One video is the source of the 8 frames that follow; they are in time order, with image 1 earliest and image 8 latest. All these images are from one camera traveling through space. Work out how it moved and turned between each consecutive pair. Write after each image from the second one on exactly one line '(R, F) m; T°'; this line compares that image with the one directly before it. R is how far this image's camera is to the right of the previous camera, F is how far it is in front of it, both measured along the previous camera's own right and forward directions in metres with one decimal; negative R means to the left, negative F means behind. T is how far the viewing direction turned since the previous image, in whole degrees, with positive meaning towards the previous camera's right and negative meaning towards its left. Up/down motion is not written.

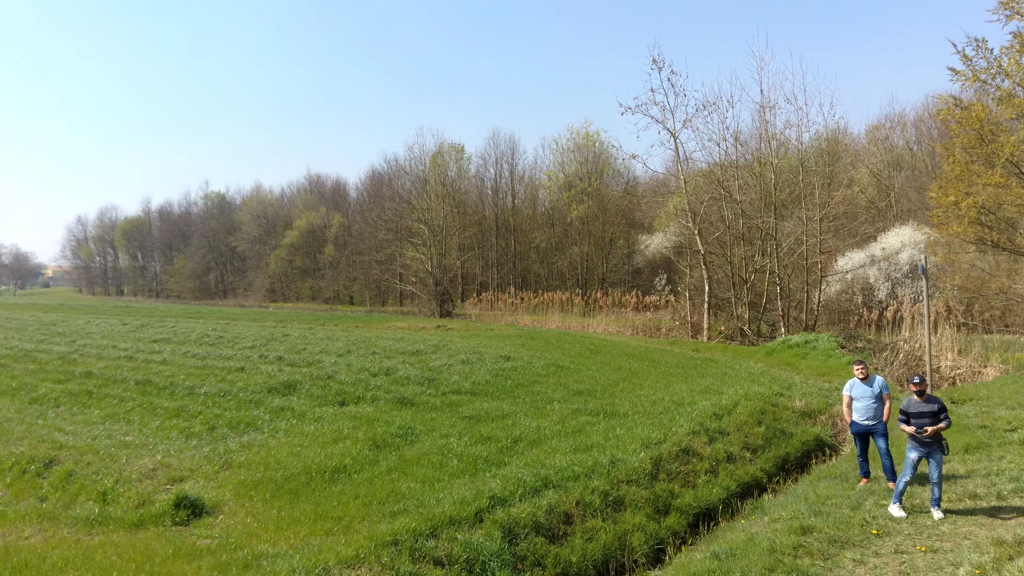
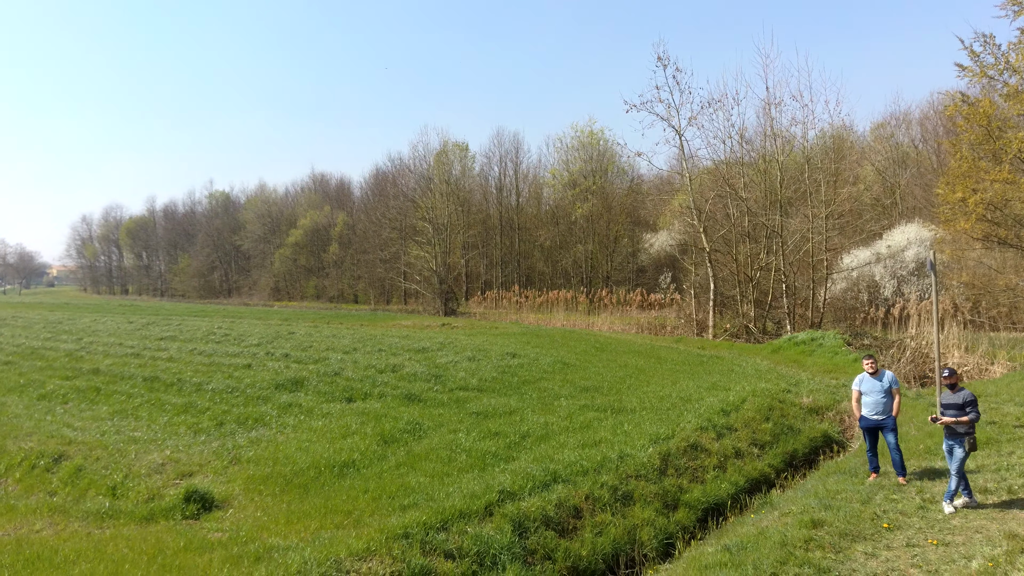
(-0.1, 0.0) m; 0°
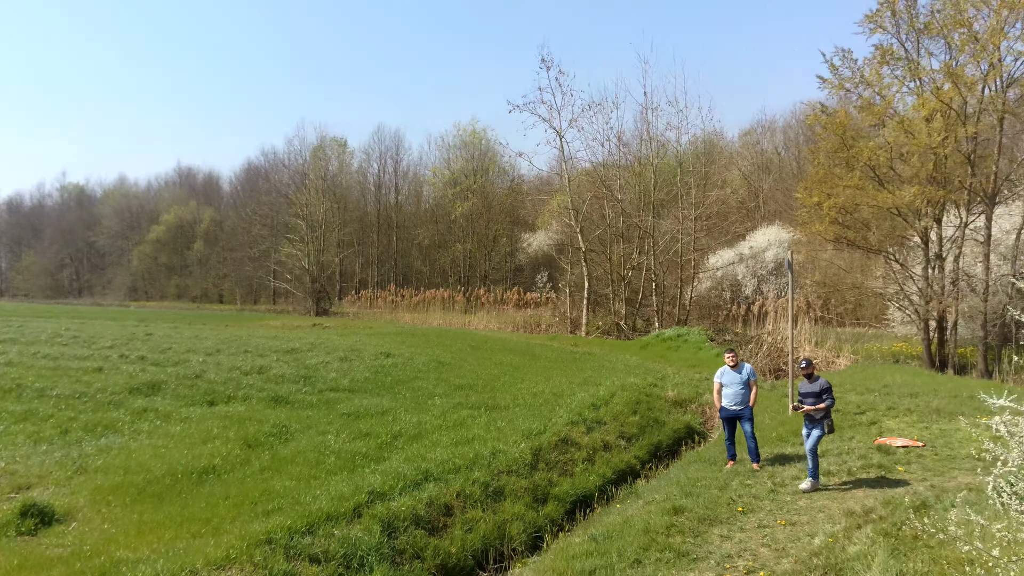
(+0.1, 0.0) m; +9°
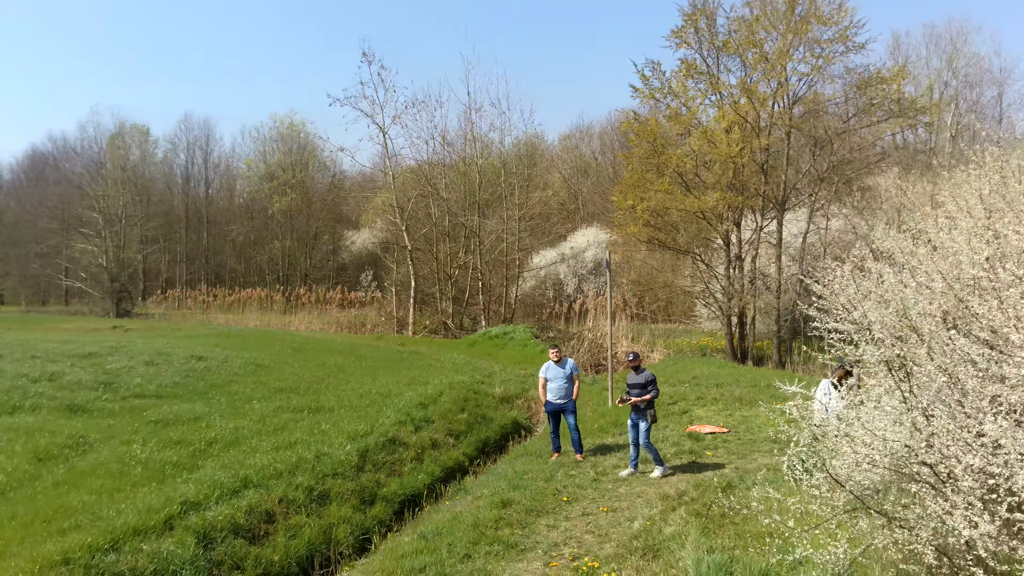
(0.0, +0.1) m; +12°
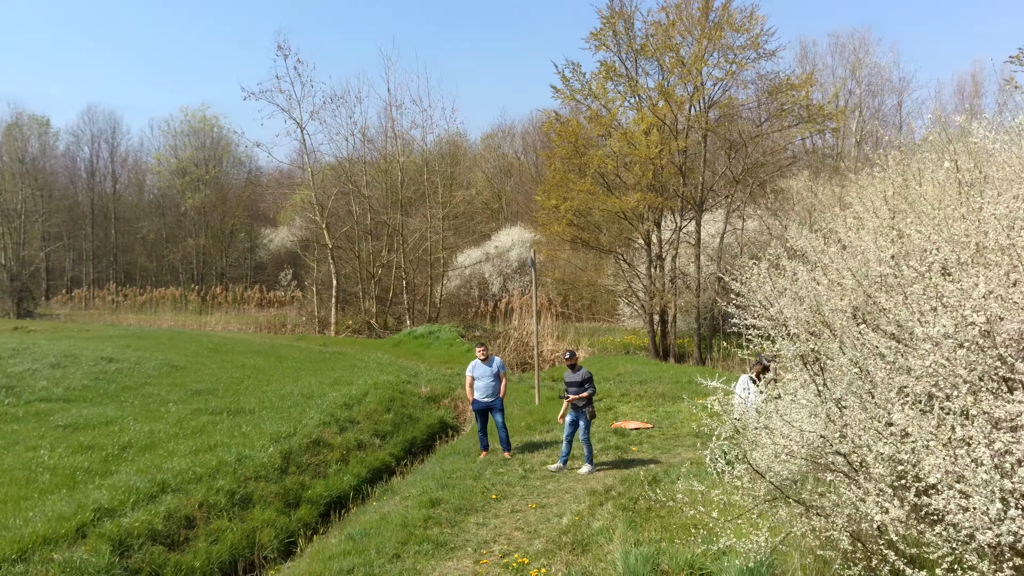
(0.0, 0.0) m; +5°
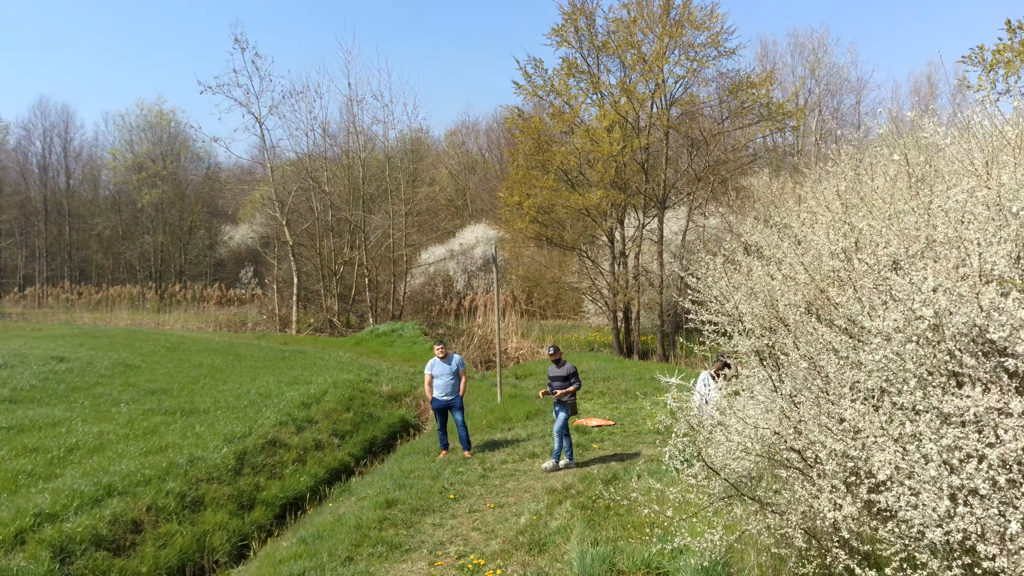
(+0.1, +0.1) m; +2°
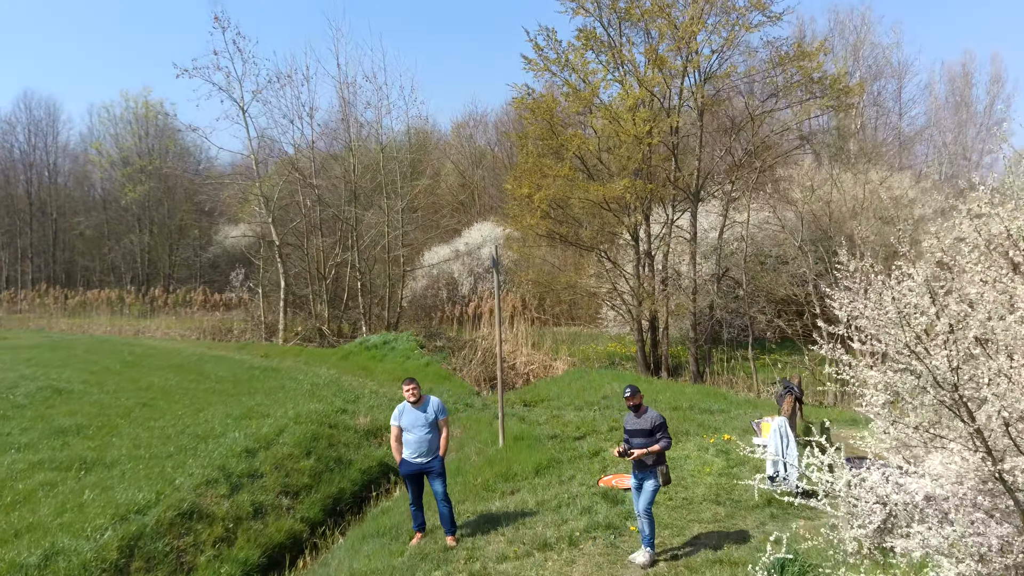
(+0.1, +2.7) m; -1°
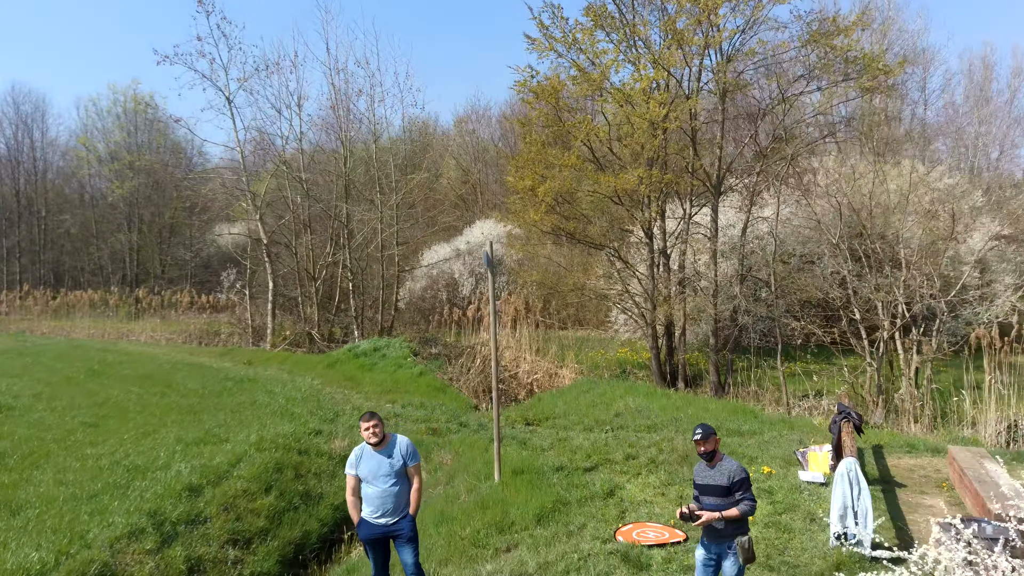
(+0.1, +1.5) m; 0°
